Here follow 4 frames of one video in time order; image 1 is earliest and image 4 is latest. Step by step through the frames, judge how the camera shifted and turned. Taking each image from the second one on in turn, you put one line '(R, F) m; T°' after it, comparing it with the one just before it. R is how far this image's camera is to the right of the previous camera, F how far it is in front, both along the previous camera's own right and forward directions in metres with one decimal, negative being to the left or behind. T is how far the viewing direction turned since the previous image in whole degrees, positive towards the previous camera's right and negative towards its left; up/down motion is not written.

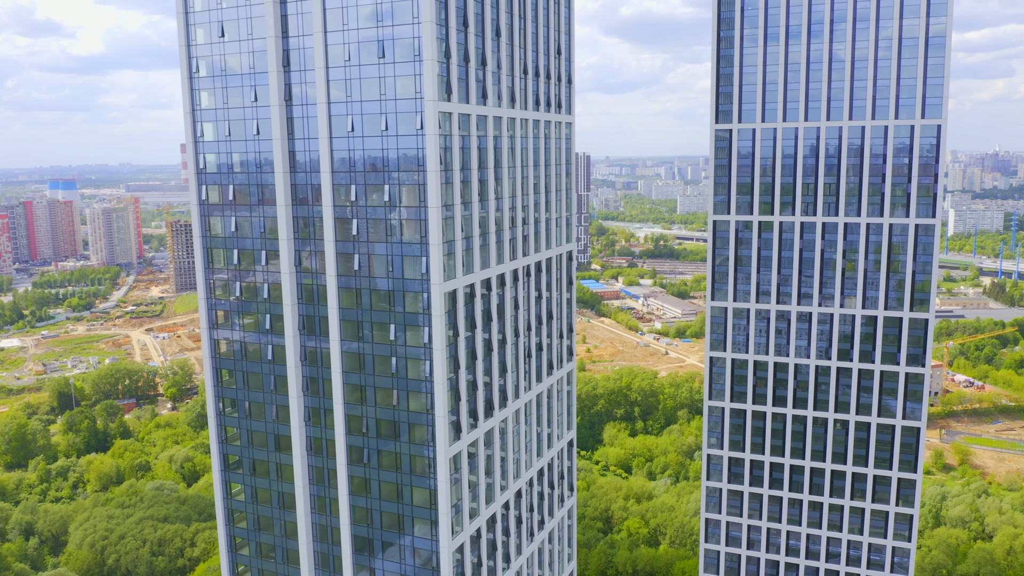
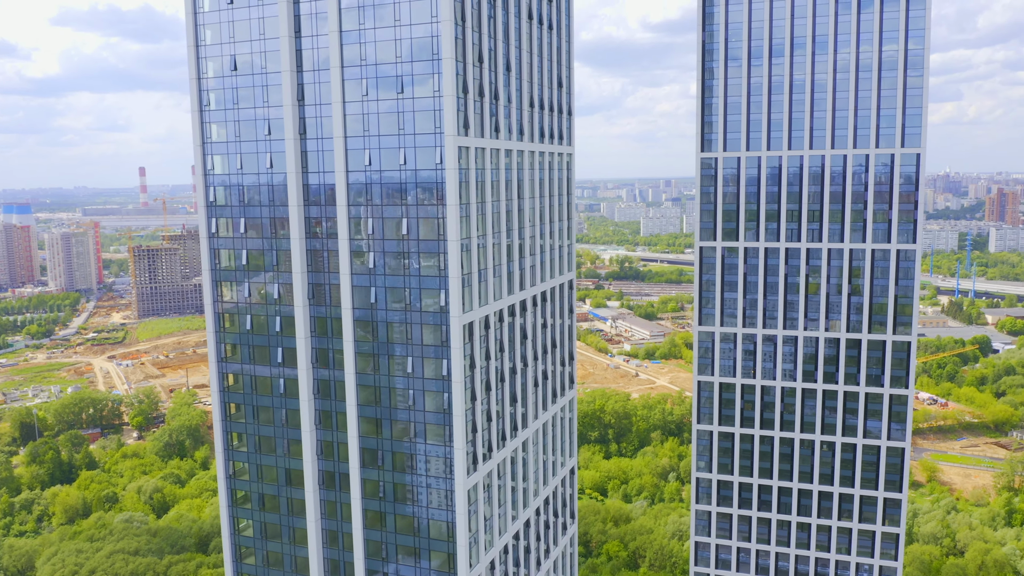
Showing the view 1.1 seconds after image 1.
(-2.0, -0.3) m; +2°
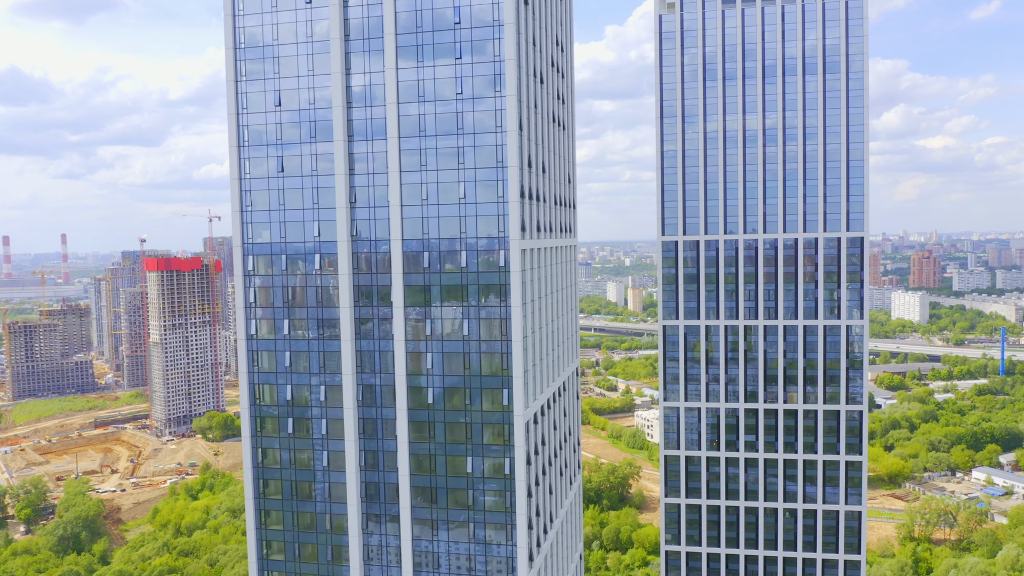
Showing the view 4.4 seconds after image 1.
(-6.4, -0.5) m; +7°
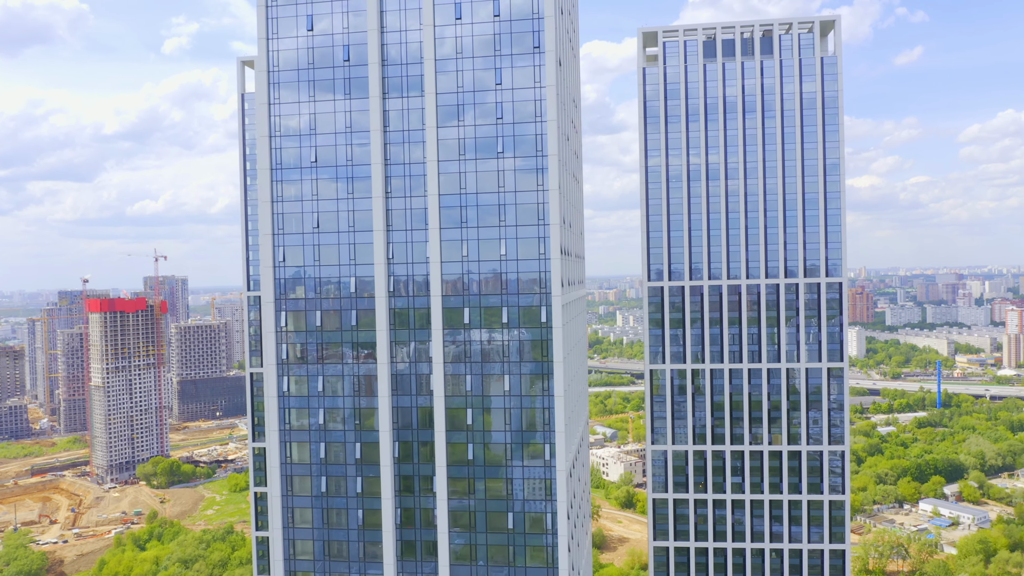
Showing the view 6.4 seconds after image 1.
(-3.6, -0.3) m; +3°
